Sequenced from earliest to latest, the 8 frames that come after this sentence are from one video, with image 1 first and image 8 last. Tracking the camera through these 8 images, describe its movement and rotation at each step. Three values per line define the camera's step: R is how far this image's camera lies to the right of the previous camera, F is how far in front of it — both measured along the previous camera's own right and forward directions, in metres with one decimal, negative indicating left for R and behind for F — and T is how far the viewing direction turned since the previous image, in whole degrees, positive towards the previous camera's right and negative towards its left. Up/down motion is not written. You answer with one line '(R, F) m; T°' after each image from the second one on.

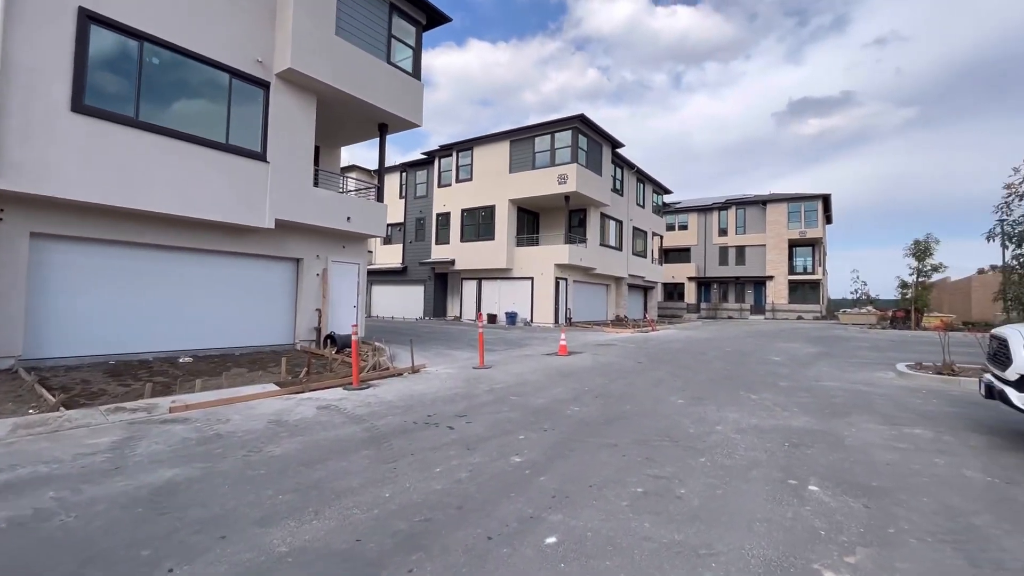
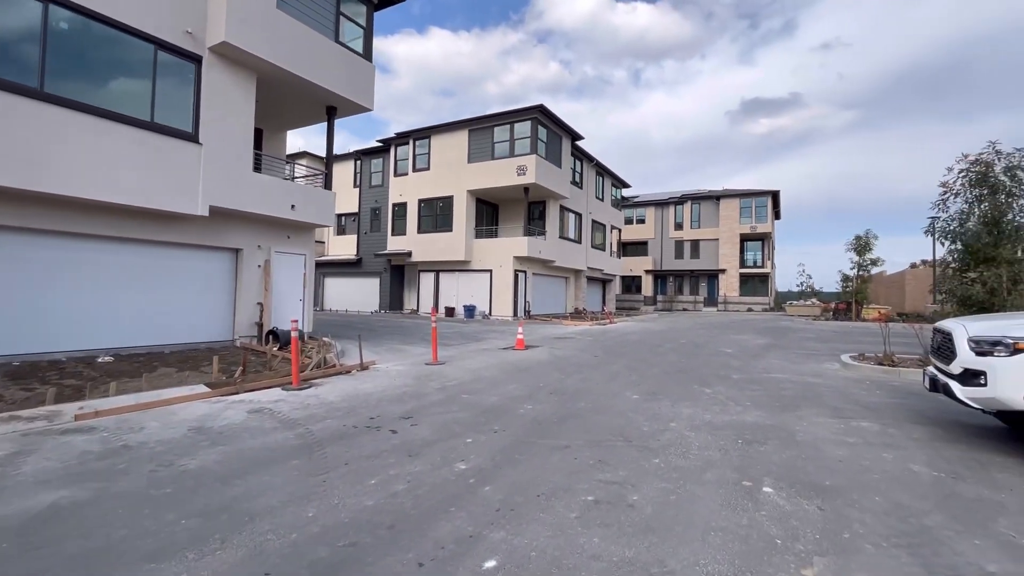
(+0.2, +0.4) m; +5°
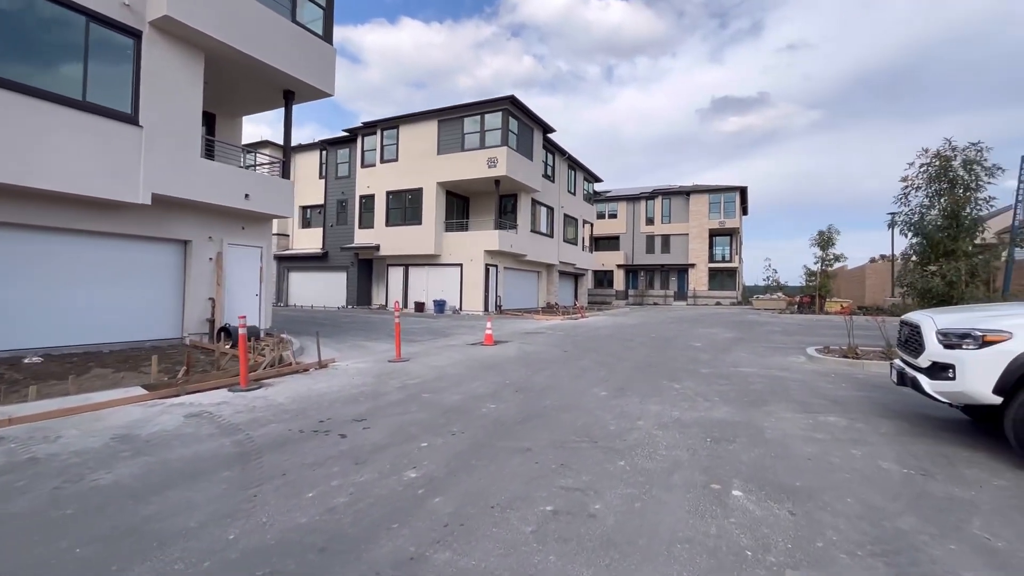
(+0.2, +0.3) m; +3°
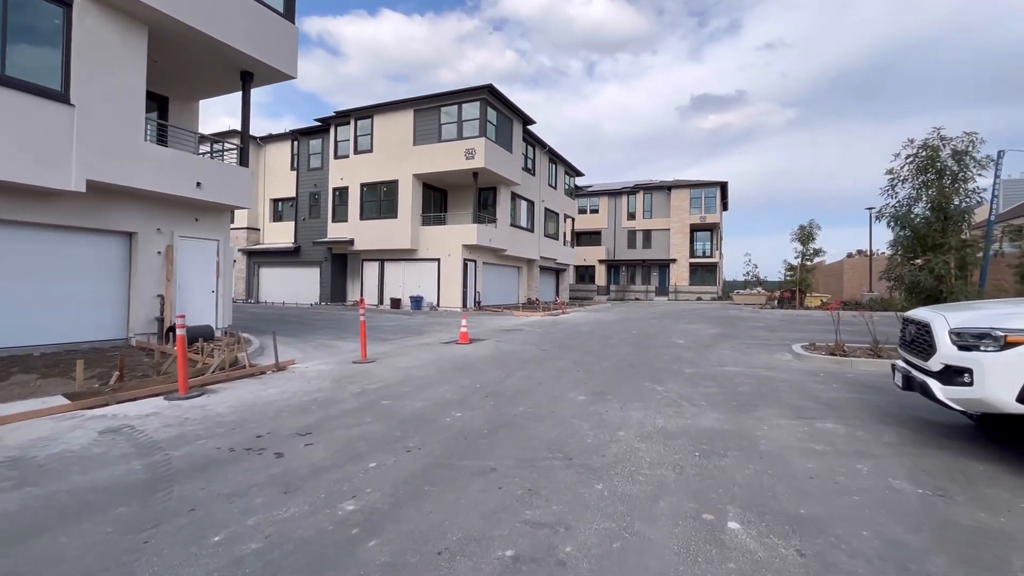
(+0.2, +0.7) m; +2°
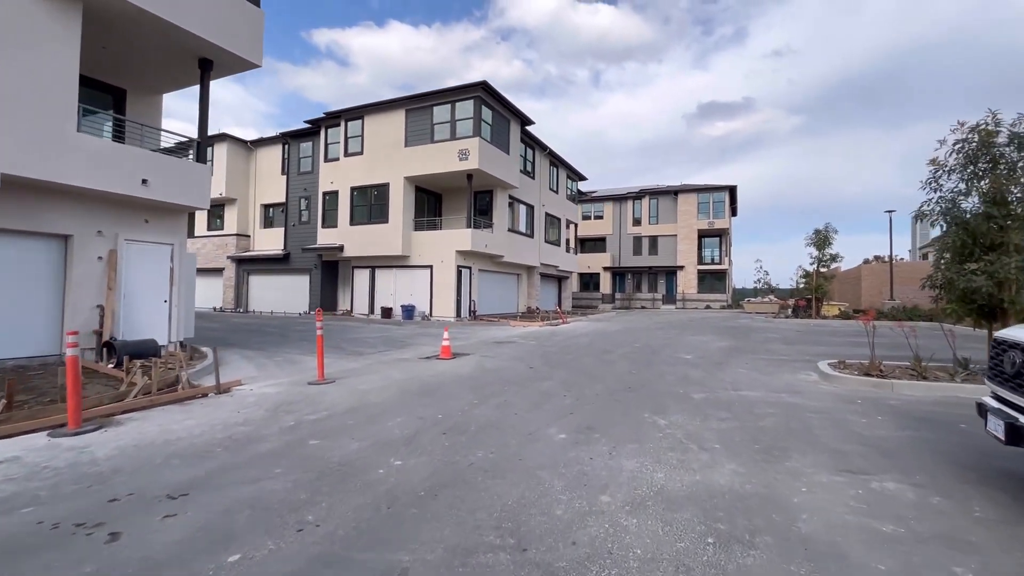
(+0.5, +1.3) m; -1°
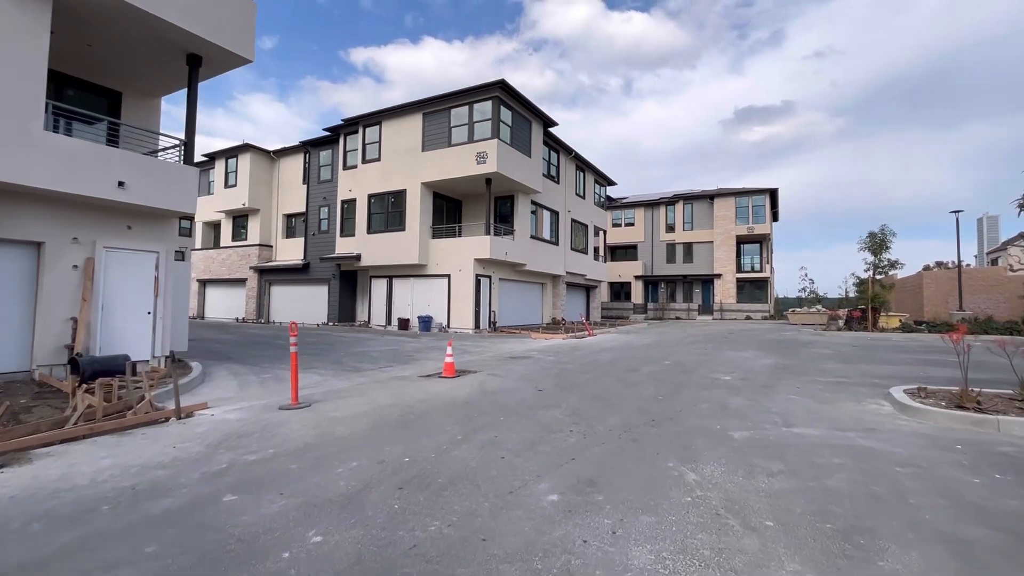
(+0.5, +1.3) m; -4°
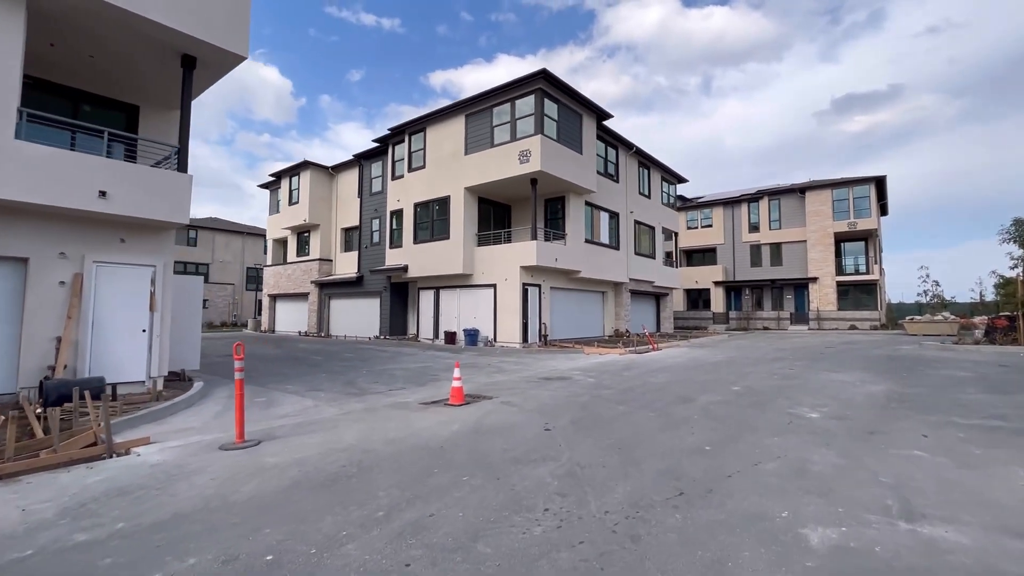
(+1.1, +1.9) m; -9°
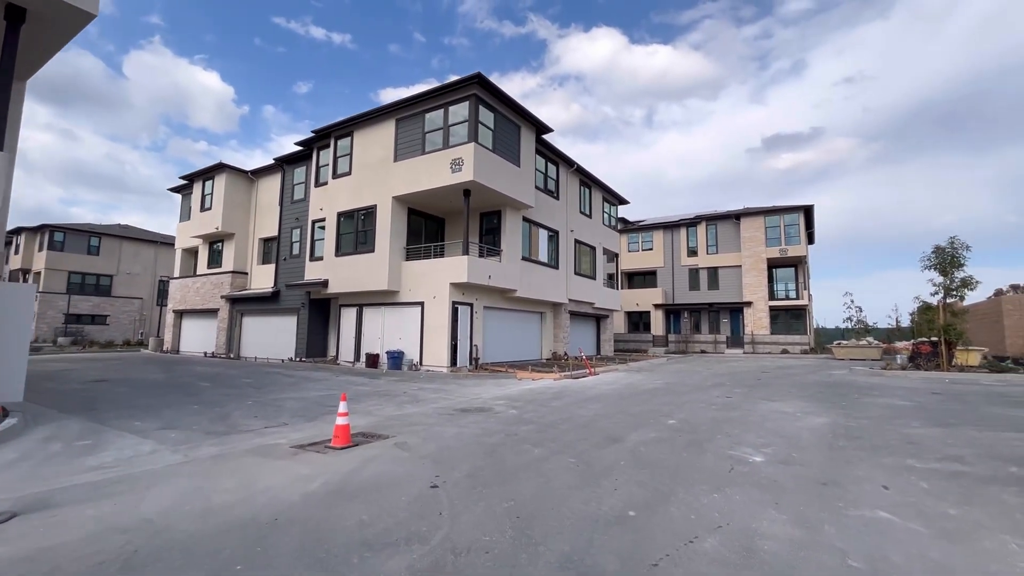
(+0.7, +1.4) m; +6°
